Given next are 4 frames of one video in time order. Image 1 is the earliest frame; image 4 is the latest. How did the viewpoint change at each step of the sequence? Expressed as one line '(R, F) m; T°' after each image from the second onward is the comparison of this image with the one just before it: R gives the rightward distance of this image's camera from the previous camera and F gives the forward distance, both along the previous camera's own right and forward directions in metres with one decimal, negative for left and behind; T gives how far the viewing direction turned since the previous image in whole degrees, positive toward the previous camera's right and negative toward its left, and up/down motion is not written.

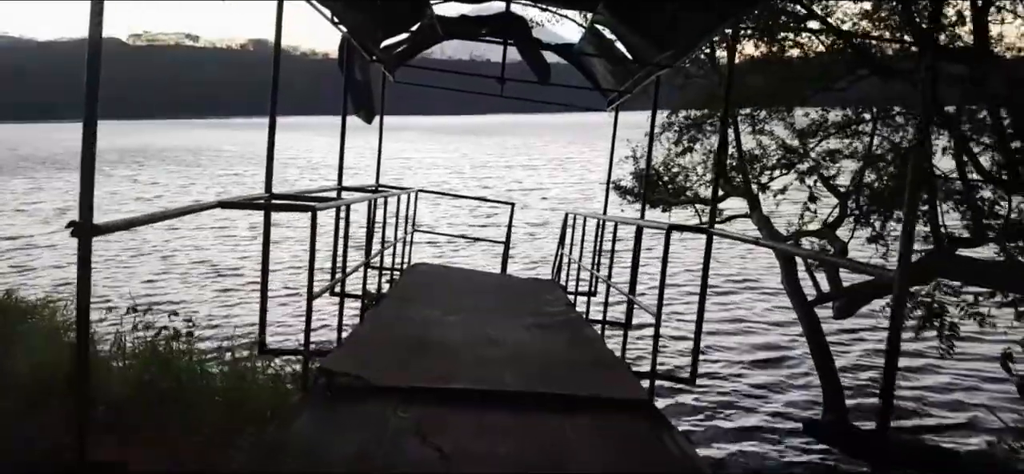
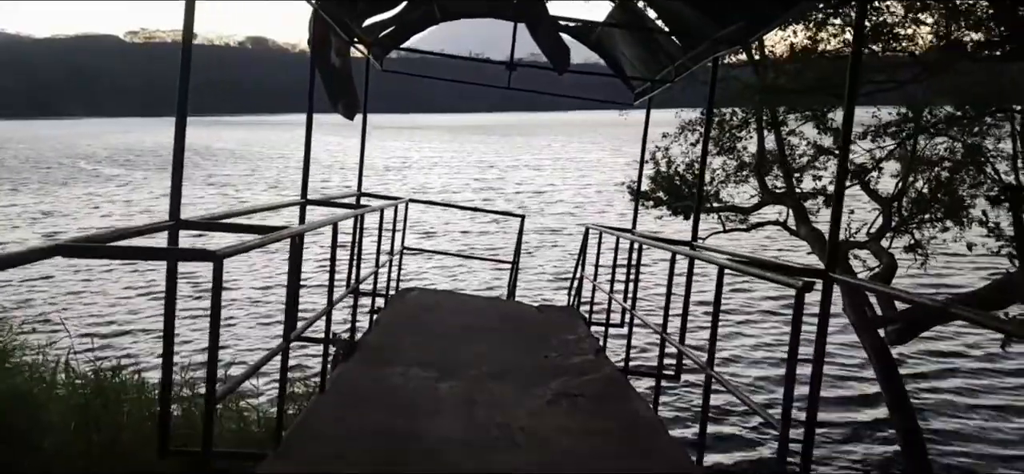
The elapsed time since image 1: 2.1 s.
(-0.1, +1.5) m; 0°
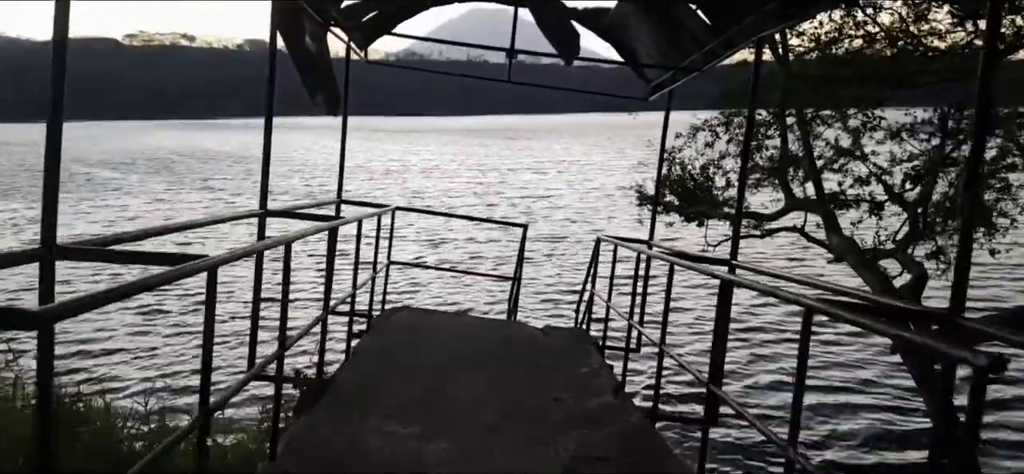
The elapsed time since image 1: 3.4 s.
(0.0, +0.9) m; 0°
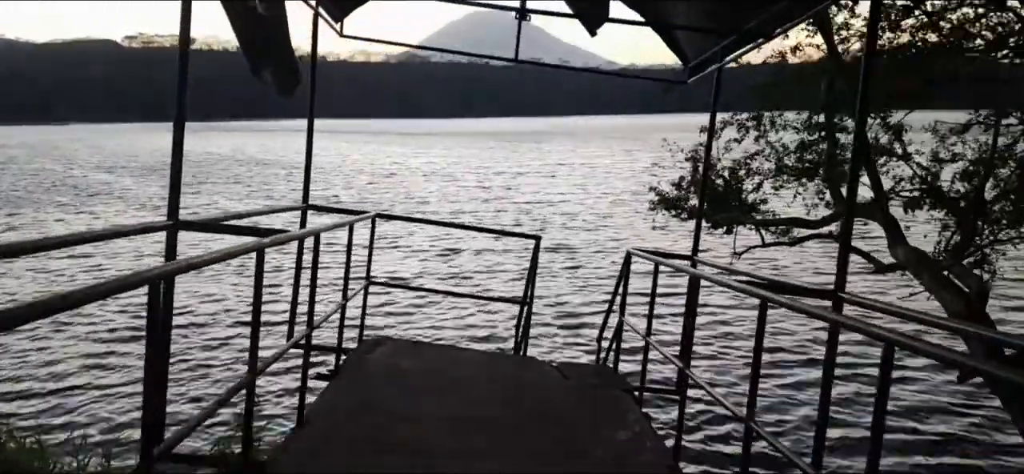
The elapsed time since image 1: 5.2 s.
(0.0, +1.2) m; 0°
